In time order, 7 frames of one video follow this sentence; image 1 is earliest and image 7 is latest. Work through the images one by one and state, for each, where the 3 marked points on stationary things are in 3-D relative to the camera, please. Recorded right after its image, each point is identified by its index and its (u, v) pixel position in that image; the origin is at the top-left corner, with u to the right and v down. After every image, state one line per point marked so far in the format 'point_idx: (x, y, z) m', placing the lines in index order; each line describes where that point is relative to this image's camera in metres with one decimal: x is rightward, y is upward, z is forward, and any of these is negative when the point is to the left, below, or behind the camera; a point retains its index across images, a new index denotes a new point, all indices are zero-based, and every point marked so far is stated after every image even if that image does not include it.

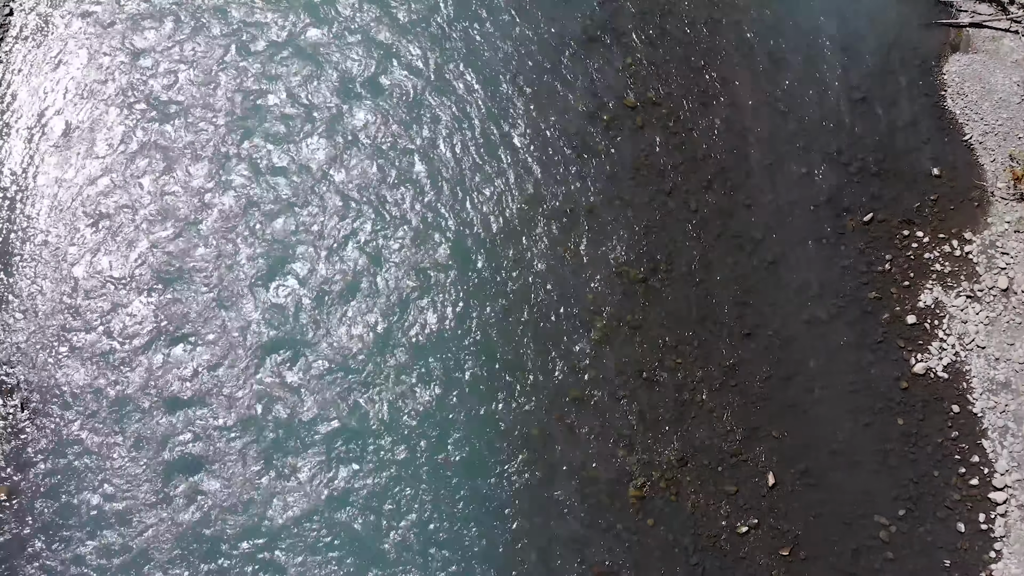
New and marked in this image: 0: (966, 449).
0: (+6.4, -2.3, +9.6) m
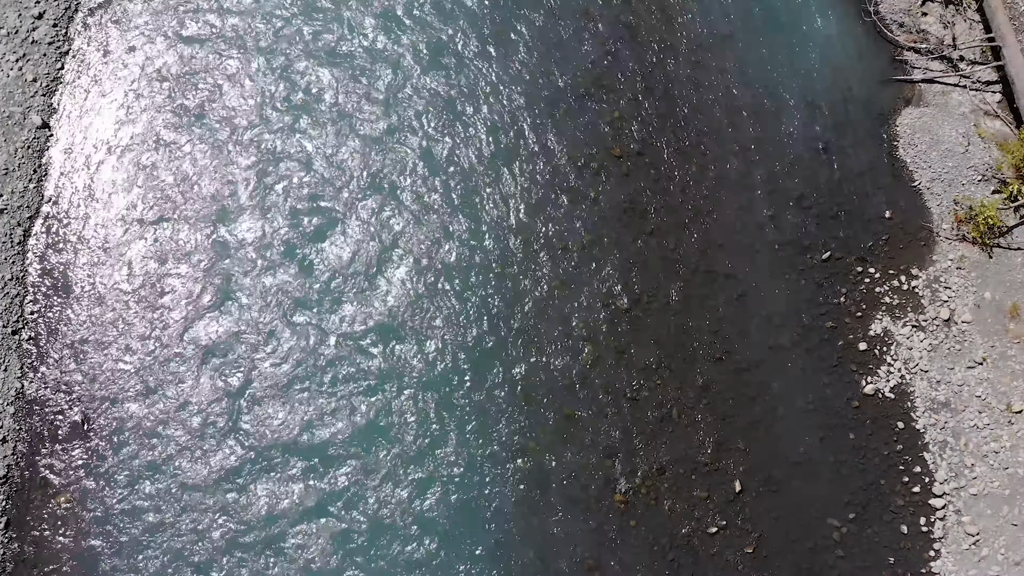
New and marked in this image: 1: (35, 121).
0: (+6.4, -2.8, +10.9) m
1: (-9.0, +3.1, +12.8) m
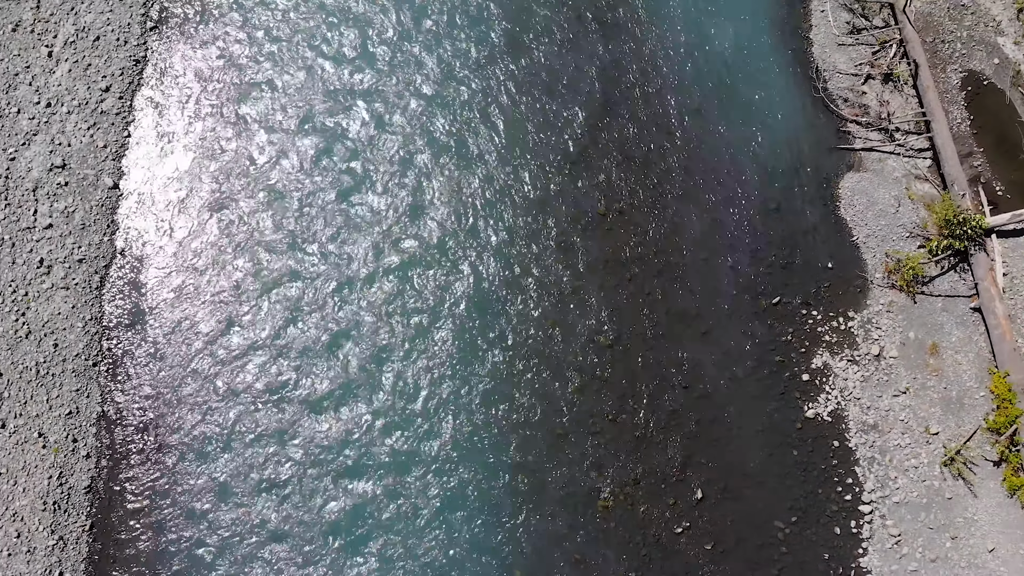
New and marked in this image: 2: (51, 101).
0: (+6.4, -3.6, +13.1) m
1: (-9.0, +2.3, +15.0) m
2: (-10.5, +4.3, +15.4) m
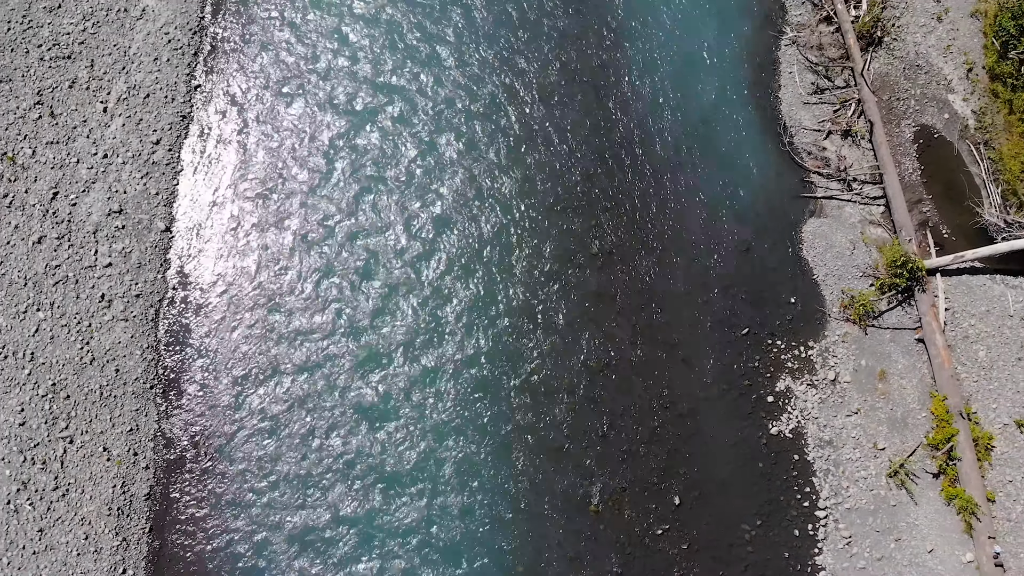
0: (+6.5, -4.3, +15.1) m
1: (-8.9, +1.6, +17.0) m
2: (-10.4, +3.5, +17.5) m
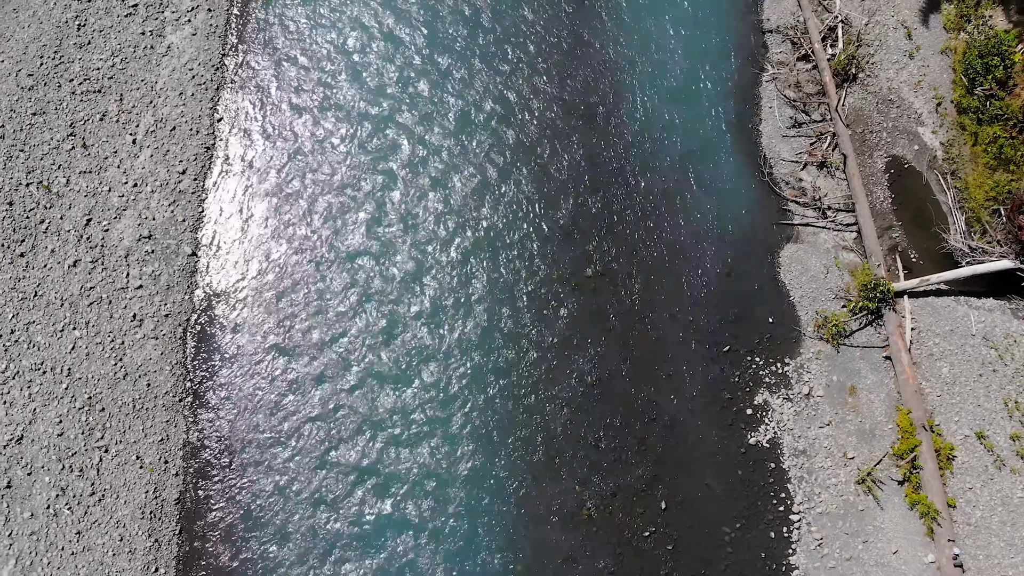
0: (+6.5, -4.9, +16.4) m
1: (-8.9, +1.0, +18.3) m
2: (-10.4, +3.0, +18.8) m
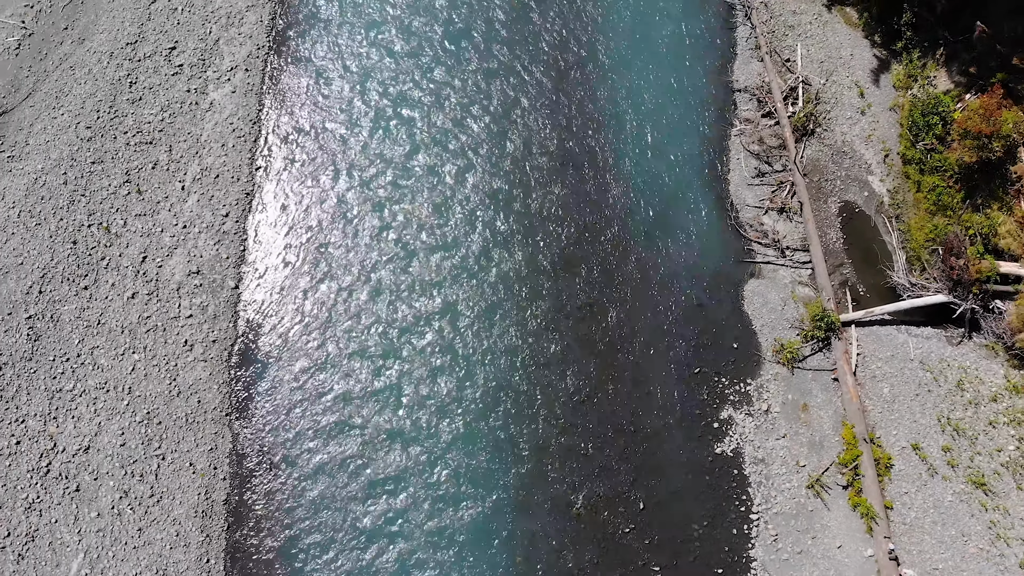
0: (+6.5, -5.8, +19.1) m
1: (-8.9, +0.1, +21.1) m
2: (-10.4, +2.1, +21.6) m
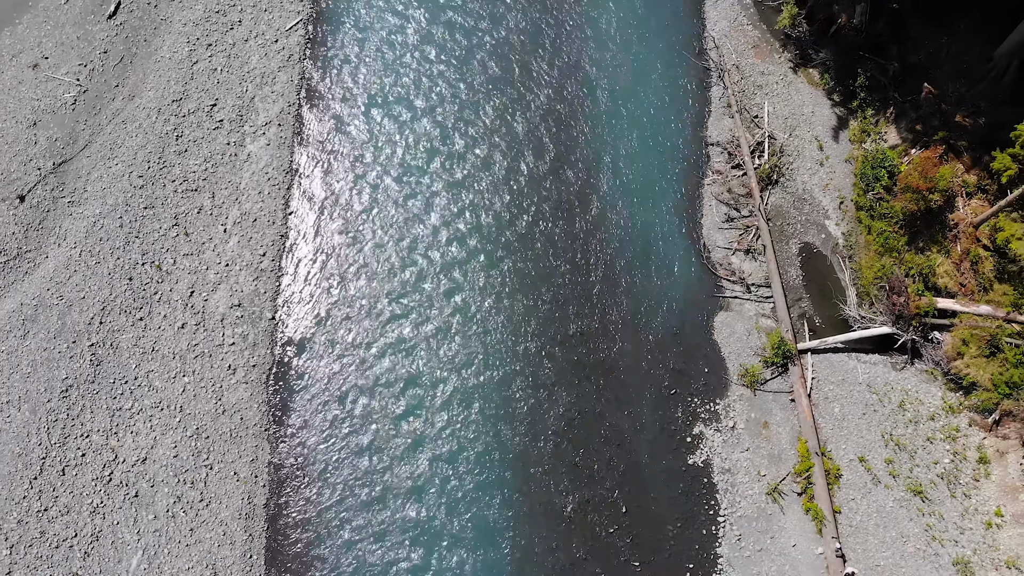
0: (+6.5, -6.9, +22.2) m
1: (-8.8, -1.0, +24.1) m
2: (-10.4, +0.9, +24.7) m
